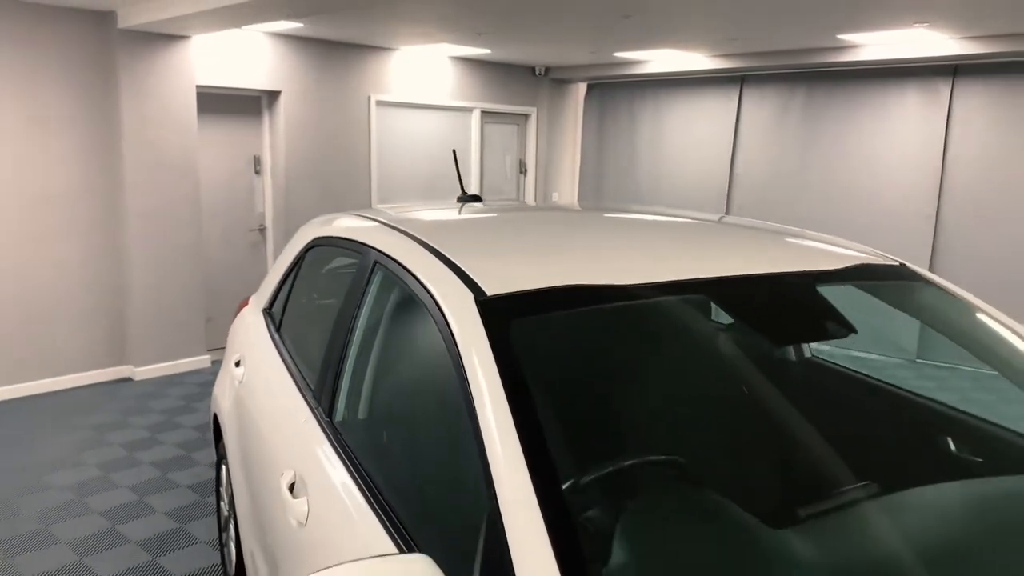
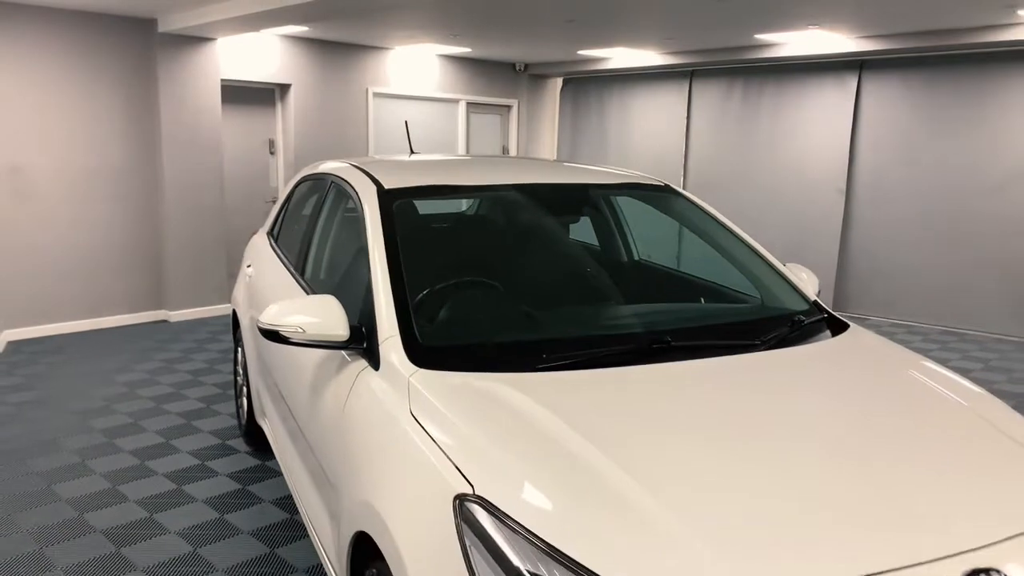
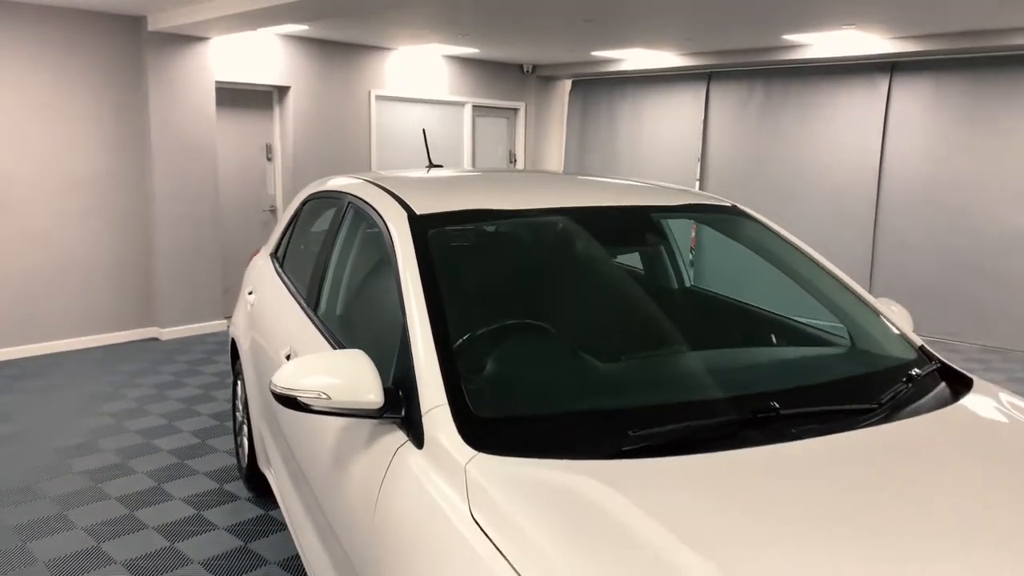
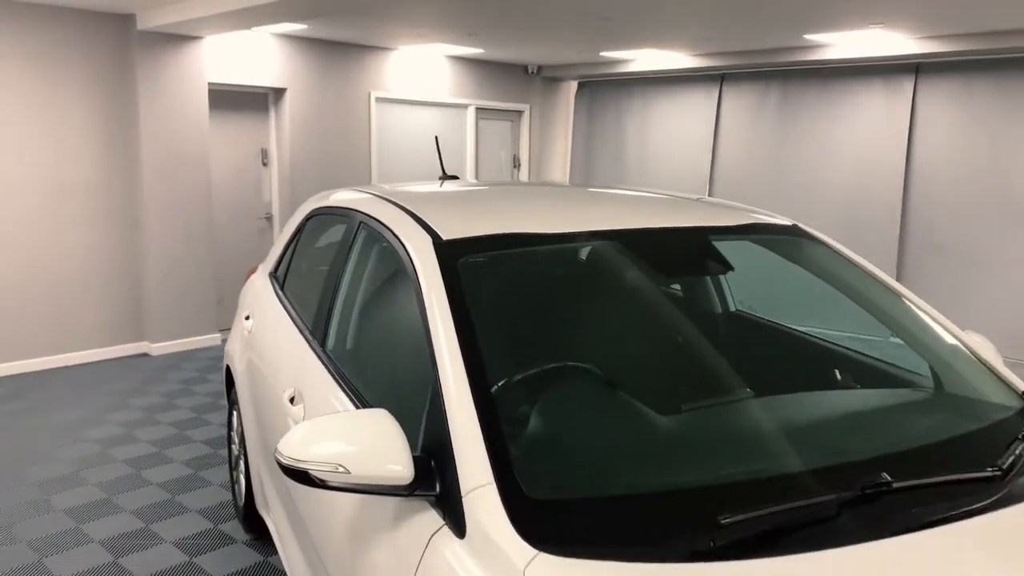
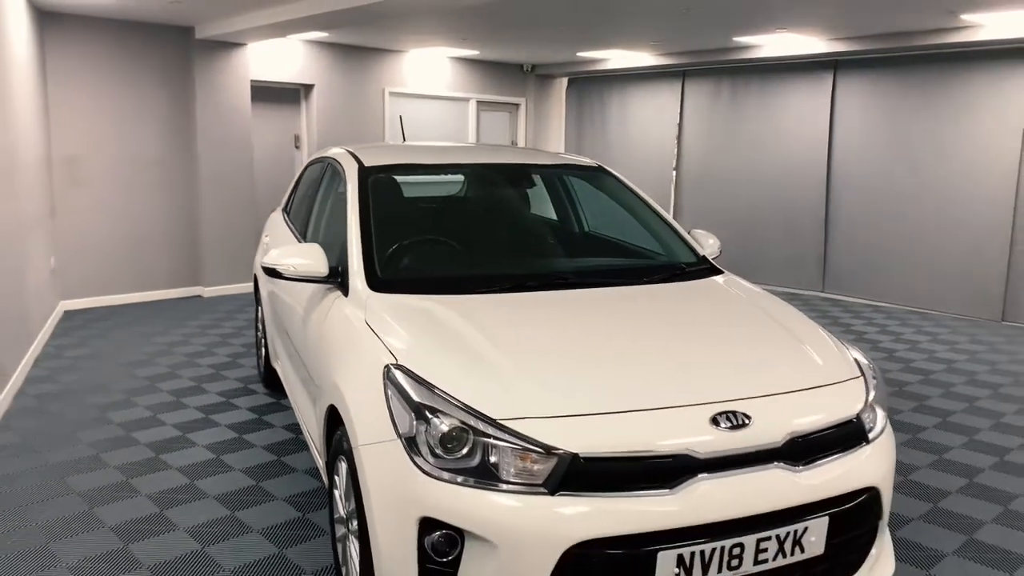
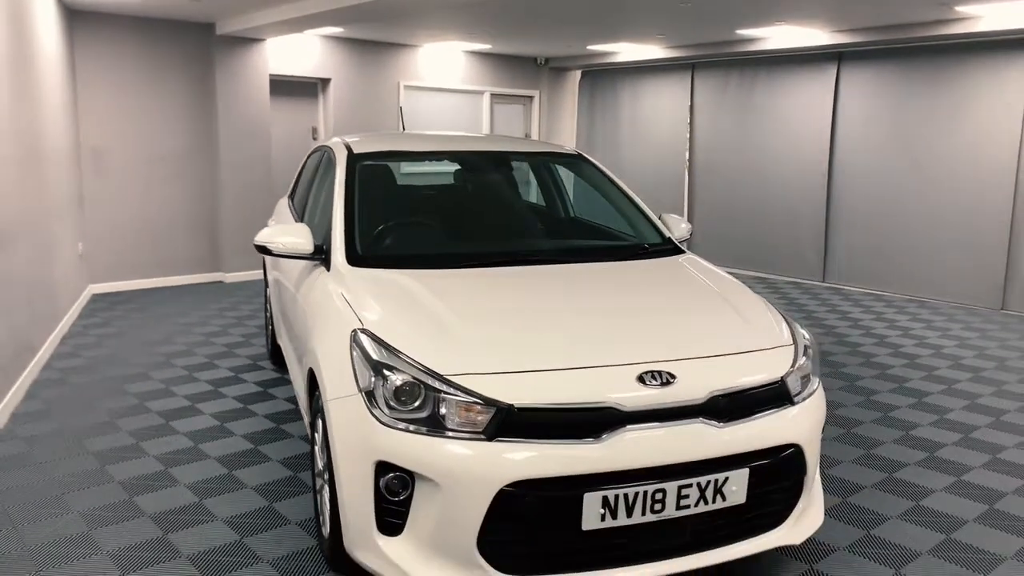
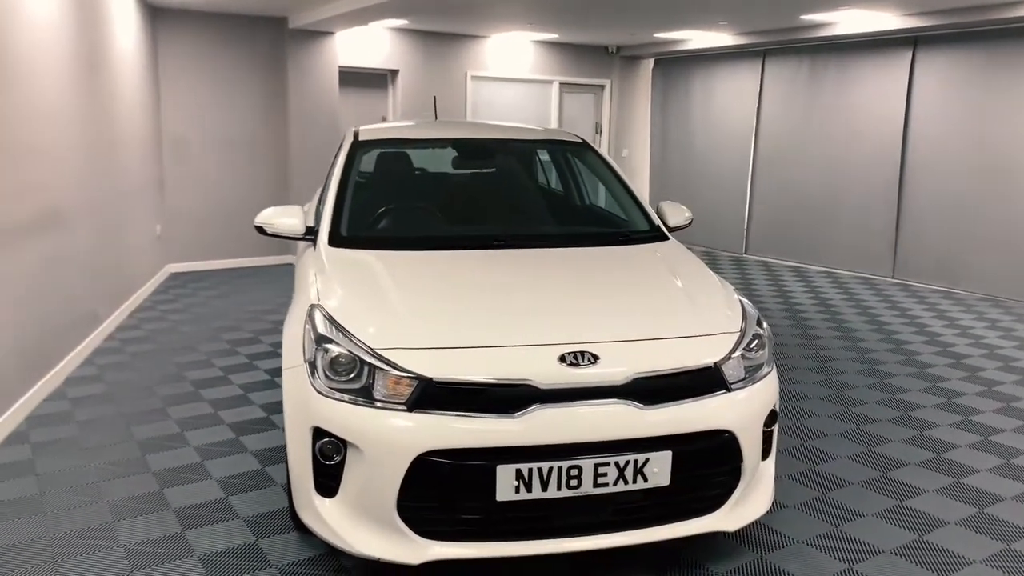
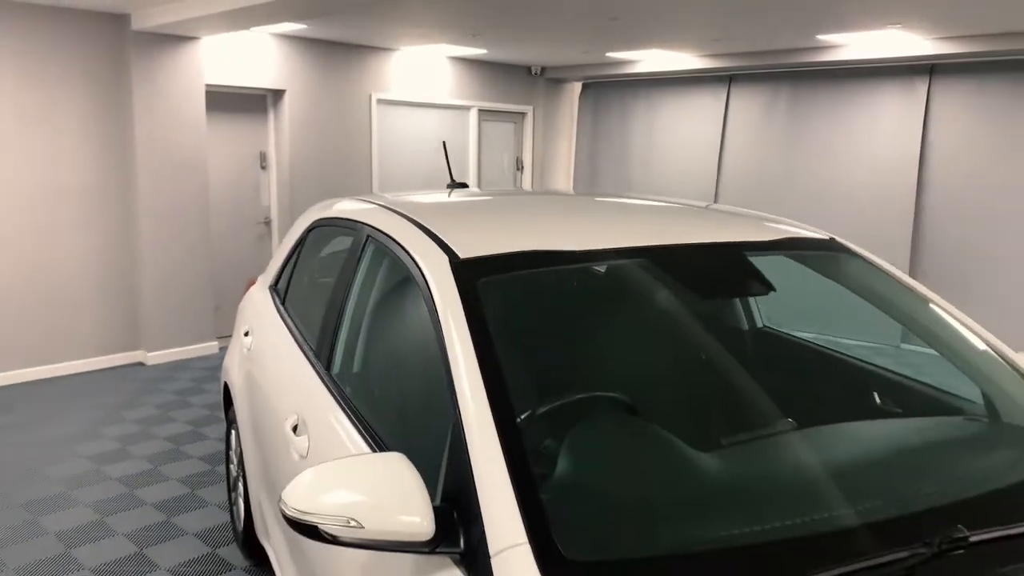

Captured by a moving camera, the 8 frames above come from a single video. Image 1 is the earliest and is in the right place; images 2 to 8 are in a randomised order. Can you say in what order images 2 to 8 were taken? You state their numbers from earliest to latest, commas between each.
8, 4, 3, 2, 5, 6, 7
